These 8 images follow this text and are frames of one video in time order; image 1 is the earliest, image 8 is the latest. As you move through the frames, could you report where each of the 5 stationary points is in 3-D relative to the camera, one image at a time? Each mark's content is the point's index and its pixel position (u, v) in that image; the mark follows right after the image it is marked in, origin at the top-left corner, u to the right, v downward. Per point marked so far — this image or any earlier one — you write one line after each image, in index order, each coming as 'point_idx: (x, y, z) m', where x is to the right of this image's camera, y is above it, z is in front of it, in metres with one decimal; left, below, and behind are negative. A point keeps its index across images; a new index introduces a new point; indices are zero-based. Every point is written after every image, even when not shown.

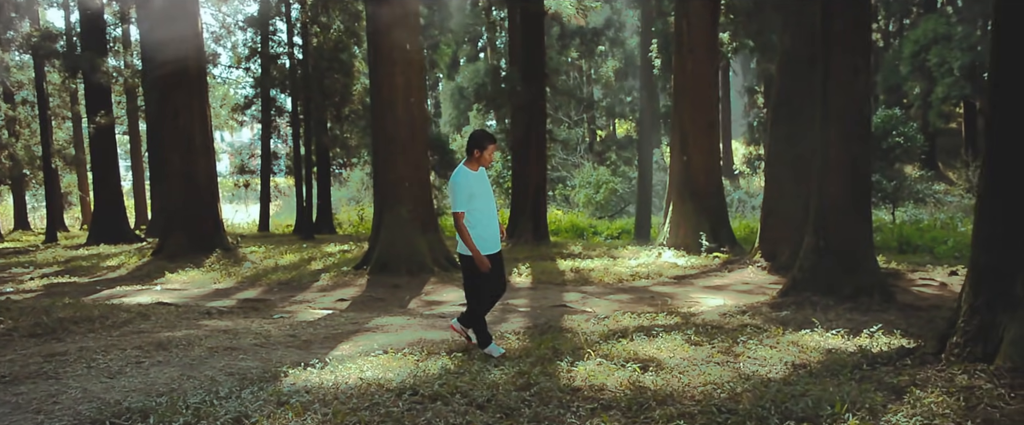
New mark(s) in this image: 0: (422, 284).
0: (-1.1, -0.9, +11.1) m
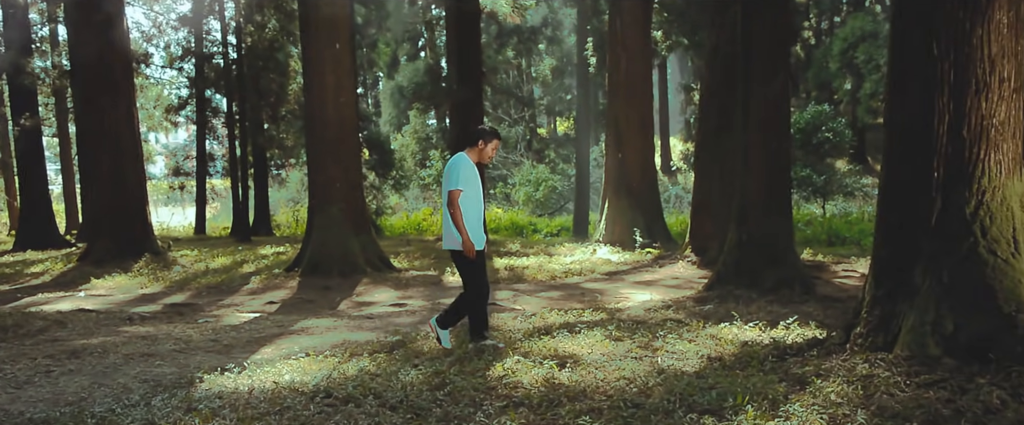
0: (-2.0, -0.9, +11.0) m
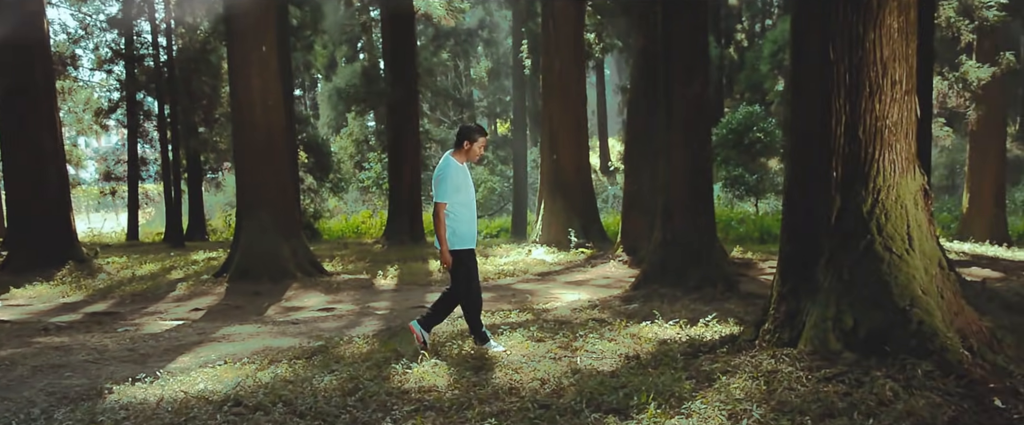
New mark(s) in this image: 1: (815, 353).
0: (-2.8, -1.0, +10.9) m
1: (+1.6, -0.7, +4.6) m
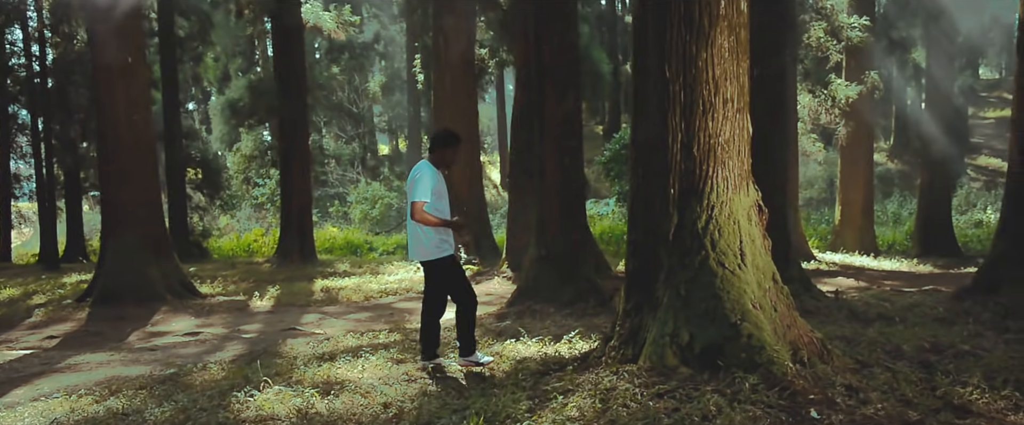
0: (-4.3, -1.2, +10.4) m
1: (+0.7, -0.8, +4.6) m
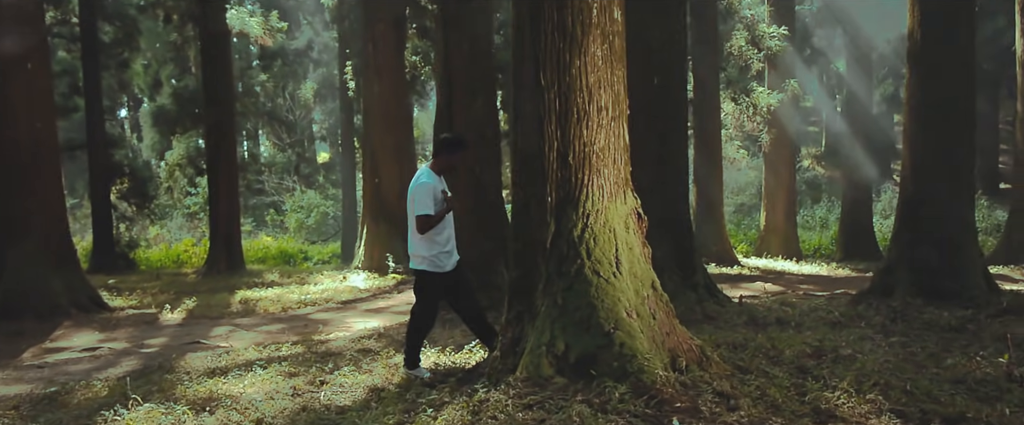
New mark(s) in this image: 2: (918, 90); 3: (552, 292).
0: (-5.3, -1.3, +10.1) m
1: (+0.1, -0.9, +4.6) m
2: (+3.7, +1.1, +7.9) m
3: (+0.2, -0.4, +4.7) m
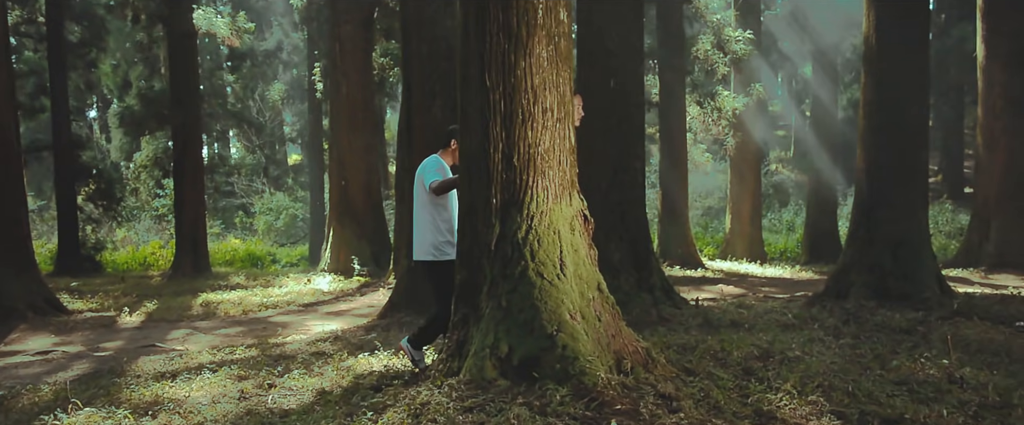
0: (-5.7, -1.3, +9.9) m
1: (-0.2, -0.9, +4.6) m
2: (+3.3, +1.1, +8.0) m
3: (-0.1, -0.4, +4.7) m
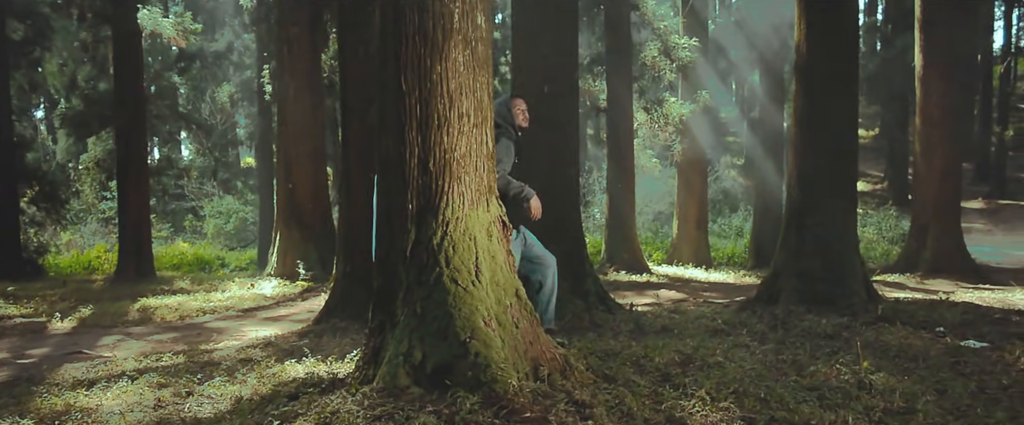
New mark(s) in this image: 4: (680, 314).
0: (-6.4, -1.4, +9.6) m
1: (-0.7, -0.9, +4.5) m
2: (+2.7, +1.0, +8.1) m
3: (-0.5, -0.5, +4.6) m
4: (+1.6, -0.9, +8.2) m
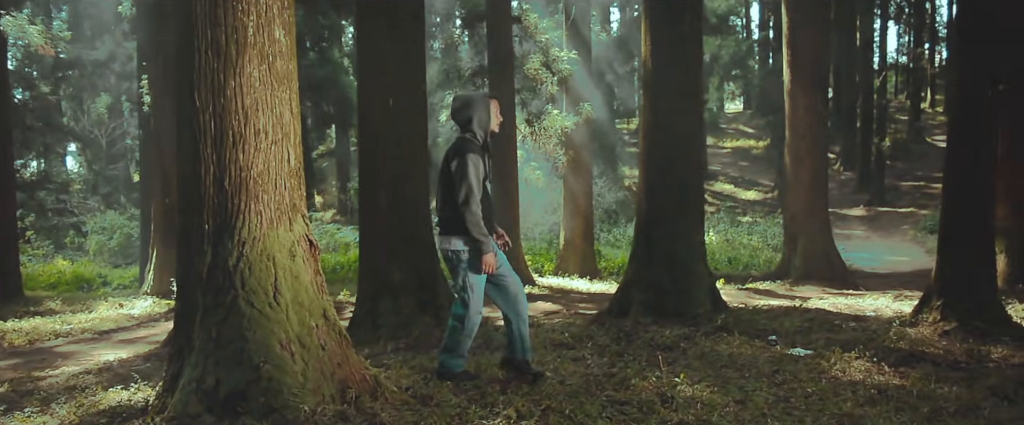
0: (-7.8, -1.6, +8.8) m
1: (-1.6, -1.0, +4.3) m
2: (+1.3, +0.9, +8.2) m
3: (-1.5, -0.6, +4.4) m
4: (+0.2, -1.1, +8.2) m
